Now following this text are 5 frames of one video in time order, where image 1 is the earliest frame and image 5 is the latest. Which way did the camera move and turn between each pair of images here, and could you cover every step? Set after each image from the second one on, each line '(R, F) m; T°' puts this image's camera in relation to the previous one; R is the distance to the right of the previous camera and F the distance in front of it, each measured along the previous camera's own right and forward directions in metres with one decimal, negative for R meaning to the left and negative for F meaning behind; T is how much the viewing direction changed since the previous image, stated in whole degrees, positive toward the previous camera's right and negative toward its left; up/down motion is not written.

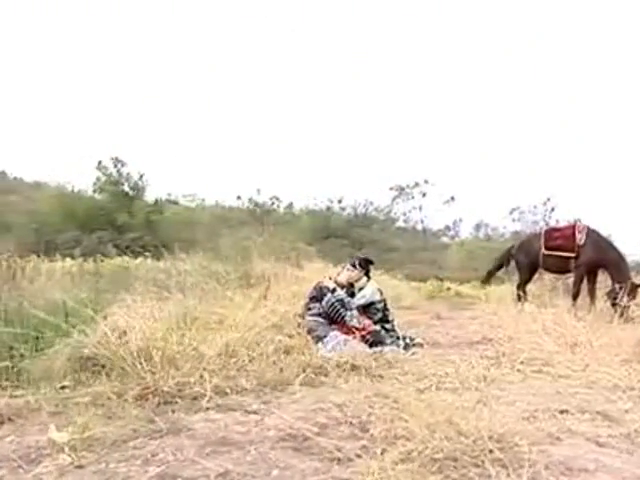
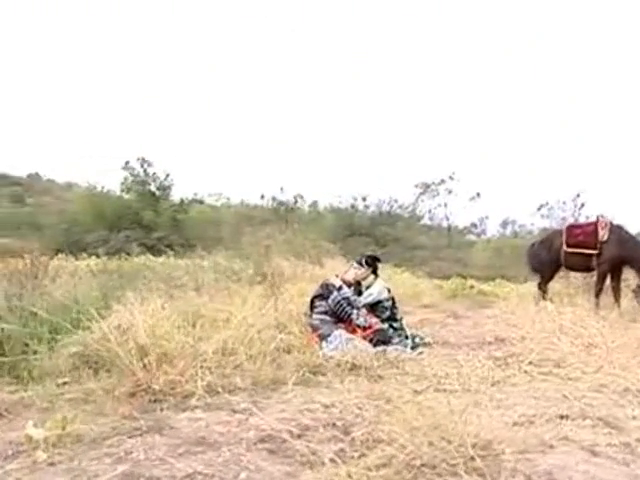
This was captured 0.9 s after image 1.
(+0.6, +0.6) m; -4°
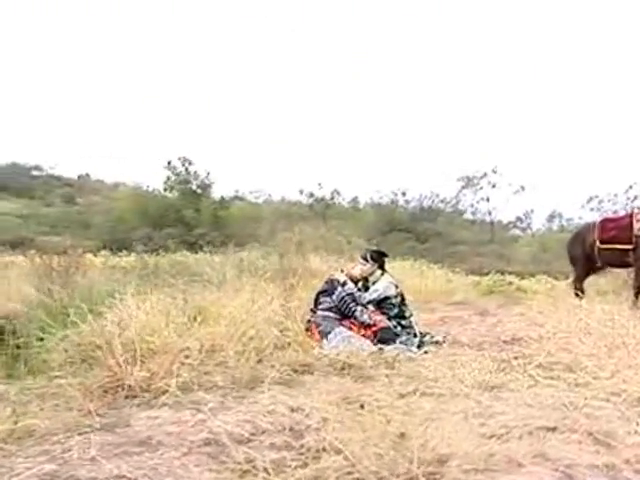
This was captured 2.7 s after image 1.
(+0.9, +1.1) m; -6°
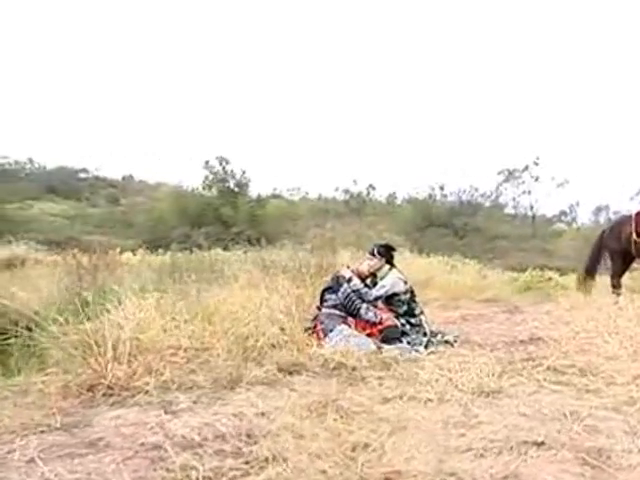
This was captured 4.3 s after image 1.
(+0.6, +0.9) m; -5°
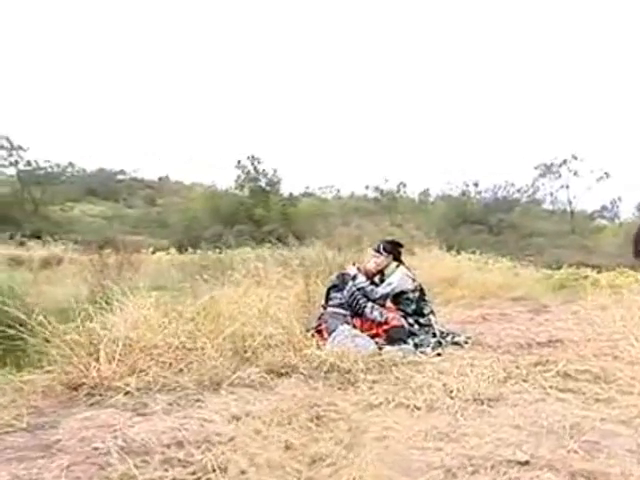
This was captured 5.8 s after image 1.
(+0.4, +0.7) m; -4°
